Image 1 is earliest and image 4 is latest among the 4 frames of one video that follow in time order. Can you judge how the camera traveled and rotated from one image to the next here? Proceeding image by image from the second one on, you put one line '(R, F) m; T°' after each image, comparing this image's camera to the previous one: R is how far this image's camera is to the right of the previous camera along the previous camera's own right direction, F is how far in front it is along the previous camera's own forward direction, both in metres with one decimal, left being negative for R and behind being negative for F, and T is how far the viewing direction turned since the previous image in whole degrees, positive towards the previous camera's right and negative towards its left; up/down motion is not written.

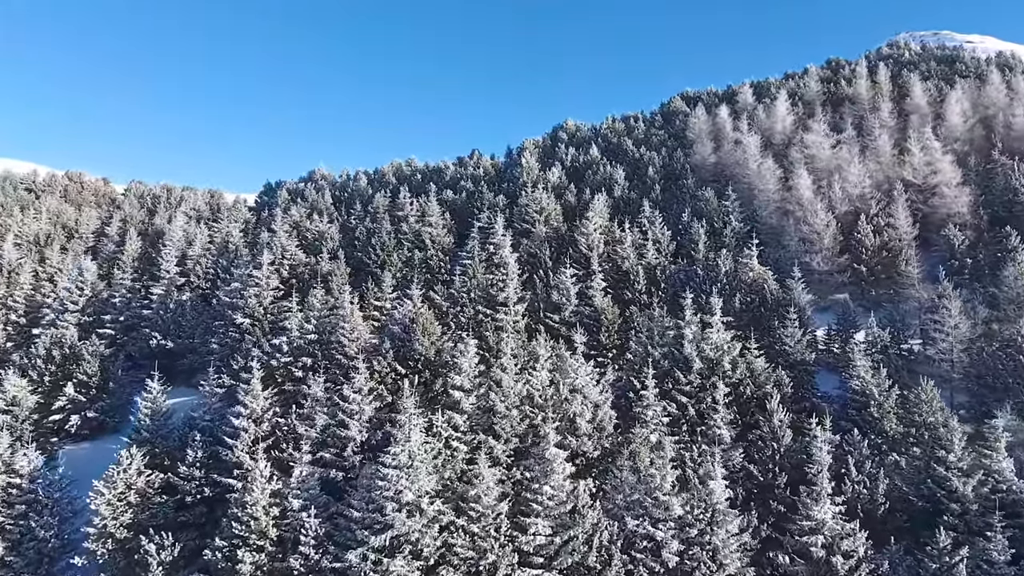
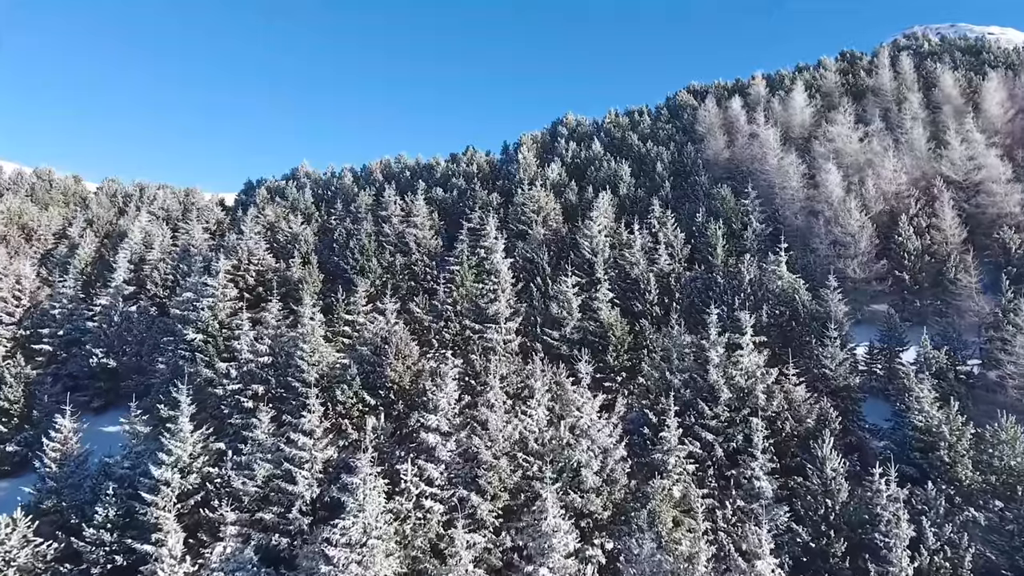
(+0.3, +4.1) m; 0°
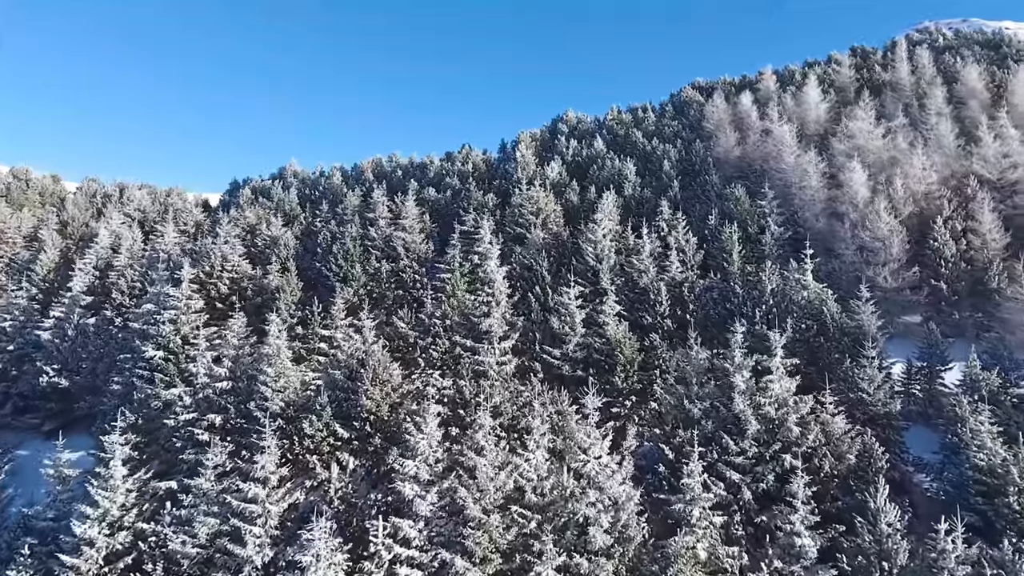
(+0.2, +2.7) m; 0°
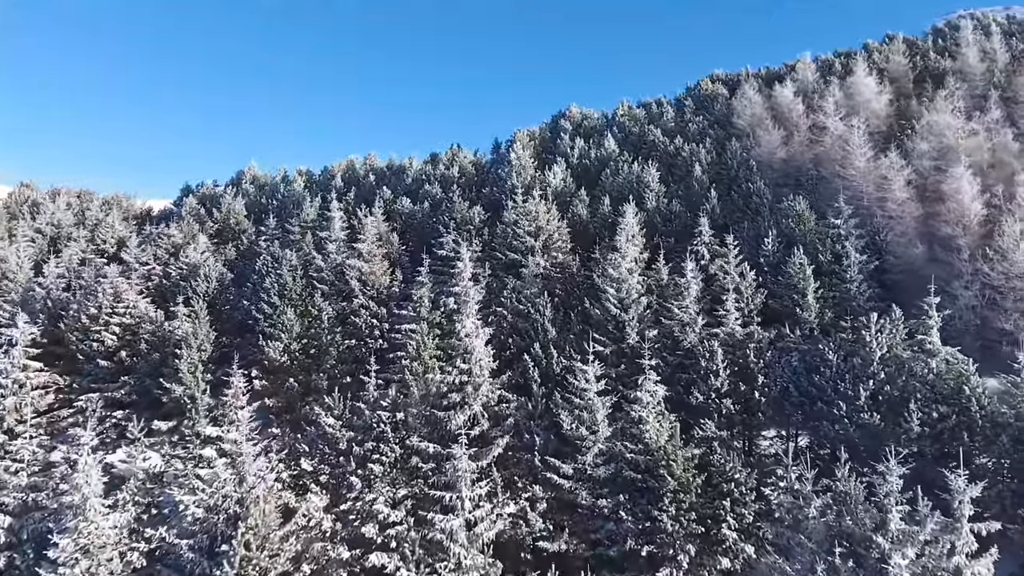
(+0.4, +8.0) m; 0°
